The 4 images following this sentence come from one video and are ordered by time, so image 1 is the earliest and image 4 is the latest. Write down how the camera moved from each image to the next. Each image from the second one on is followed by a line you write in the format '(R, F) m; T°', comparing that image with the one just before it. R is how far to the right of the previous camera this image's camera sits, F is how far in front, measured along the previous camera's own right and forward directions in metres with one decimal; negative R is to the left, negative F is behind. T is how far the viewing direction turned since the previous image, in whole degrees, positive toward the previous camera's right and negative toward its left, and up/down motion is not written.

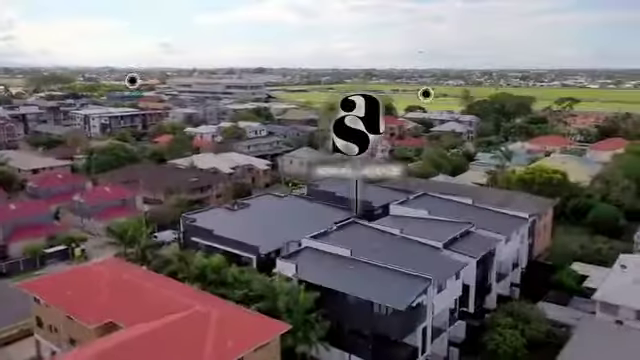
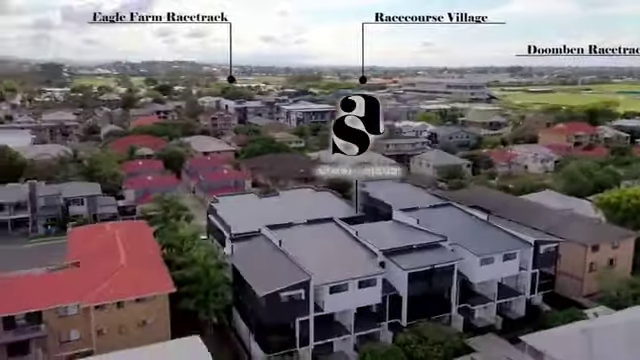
(+7.7, +0.8) m; -27°
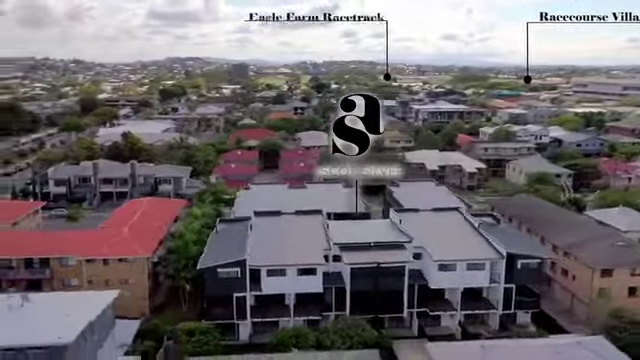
(+5.6, +0.1) m; -19°
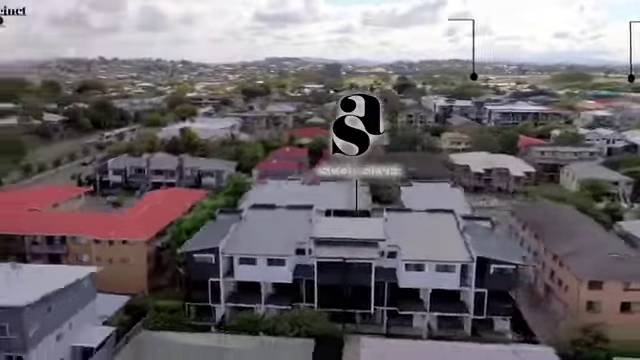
(+3.2, -0.2) m; -10°
